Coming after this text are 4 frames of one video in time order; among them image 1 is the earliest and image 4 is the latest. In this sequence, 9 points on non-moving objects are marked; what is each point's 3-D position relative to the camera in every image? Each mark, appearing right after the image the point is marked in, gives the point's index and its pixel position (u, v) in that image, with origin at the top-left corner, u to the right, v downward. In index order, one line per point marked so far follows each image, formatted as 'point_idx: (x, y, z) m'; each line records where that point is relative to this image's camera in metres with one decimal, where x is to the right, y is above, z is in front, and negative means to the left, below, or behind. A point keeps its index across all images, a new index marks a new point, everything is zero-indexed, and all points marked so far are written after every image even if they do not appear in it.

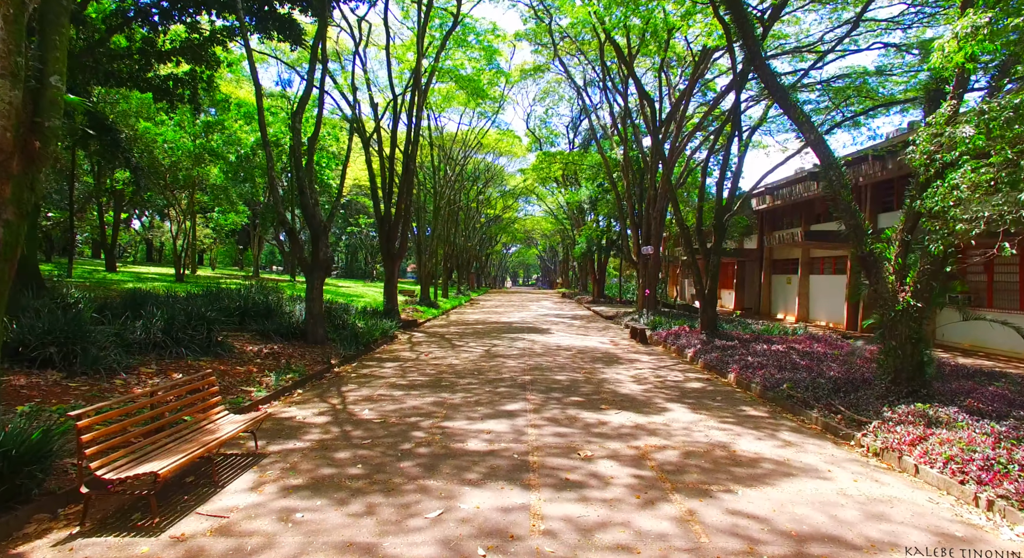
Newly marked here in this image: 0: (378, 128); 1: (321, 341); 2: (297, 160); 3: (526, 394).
0: (-4.0, +4.4, +16.6) m
1: (-3.4, -1.1, +9.6) m
2: (-3.6, +2.0, +9.4) m
3: (+0.2, -1.4, +6.5) m
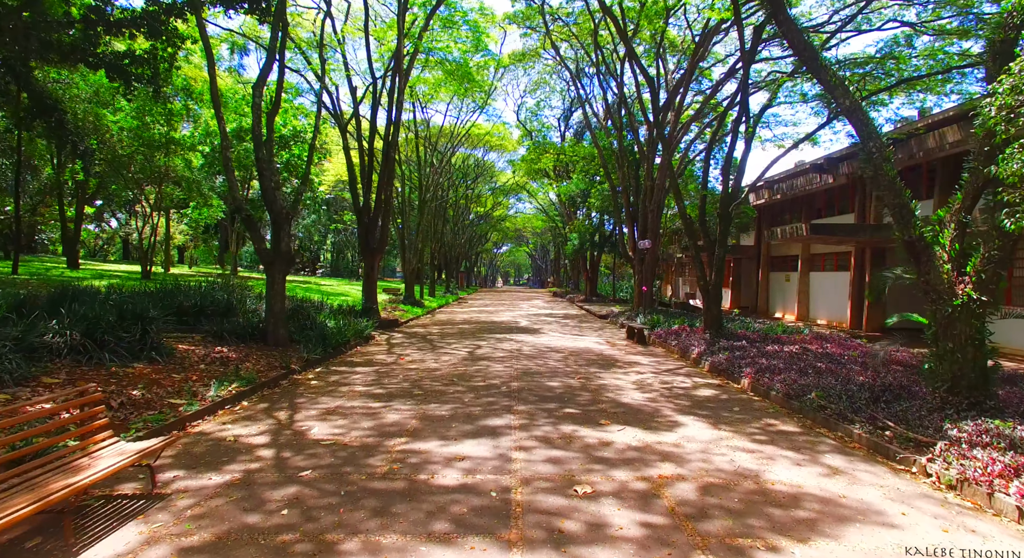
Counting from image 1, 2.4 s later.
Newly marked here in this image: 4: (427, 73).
0: (-4.3, +4.5, +15.5) m
1: (-3.6, -1.0, +8.6) m
2: (-3.9, +2.1, +8.4) m
3: (0.0, -1.3, +5.6) m
4: (-2.7, +6.5, +17.4) m
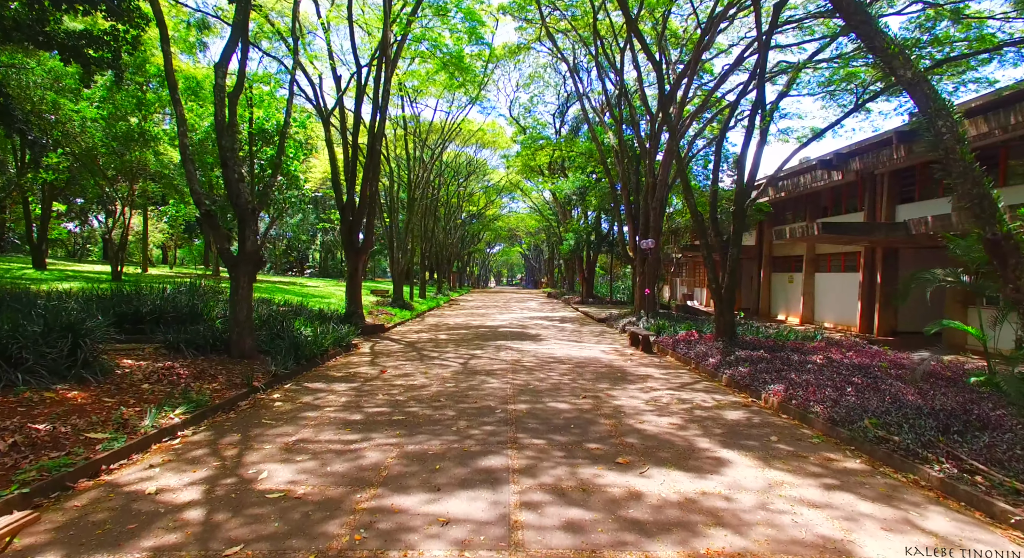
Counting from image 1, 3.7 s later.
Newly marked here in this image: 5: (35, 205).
0: (-4.5, +4.5, +14.5) m
1: (-3.6, -1.1, +7.6) m
2: (-3.9, +2.1, +7.4) m
3: (0.0, -1.3, +4.6) m
4: (-2.8, +6.4, +16.4) m
5: (-17.0, +2.6, +19.5) m
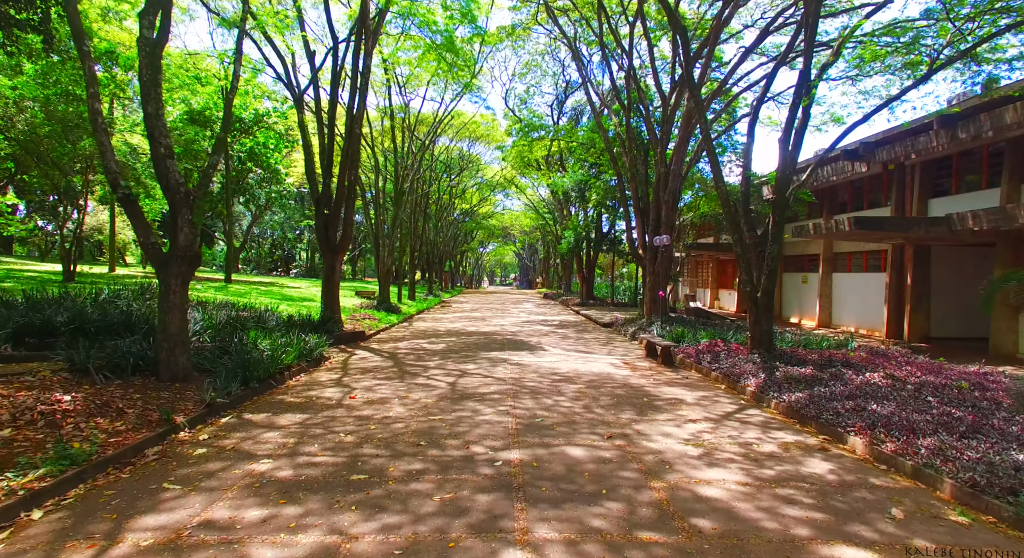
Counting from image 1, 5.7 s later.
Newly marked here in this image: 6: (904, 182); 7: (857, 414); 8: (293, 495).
0: (-4.6, +4.5, +13.0) m
1: (-3.6, -1.1, +6.0) m
2: (-3.9, +2.0, +5.8) m
3: (+0.1, -1.4, +3.1) m
4: (-2.9, +6.4, +14.9) m
5: (-17.1, +2.6, +17.8) m
6: (+10.5, +2.6, +14.6) m
7: (+3.3, -1.3, +5.2) m
8: (-1.4, -1.4, +3.4) m
